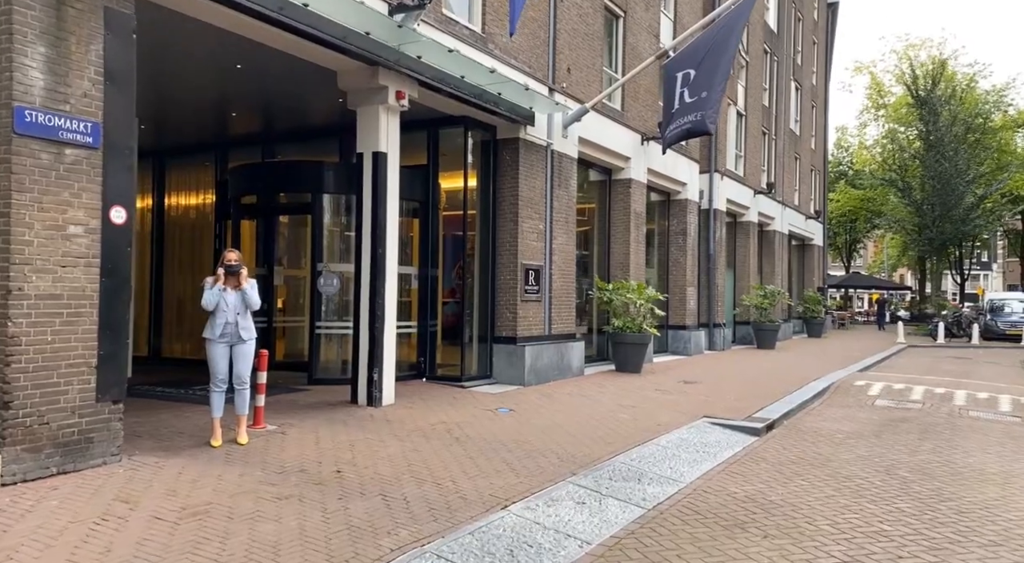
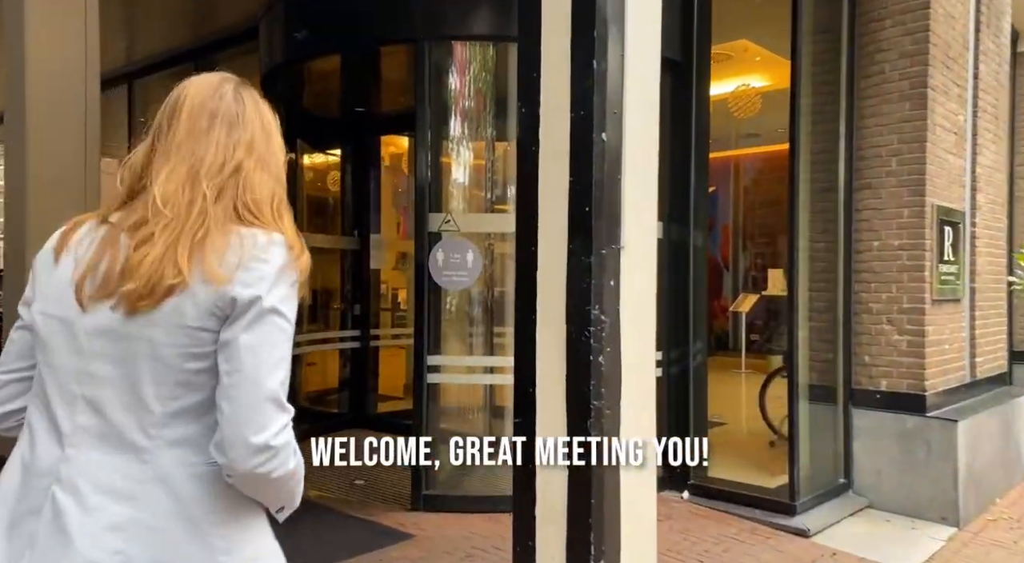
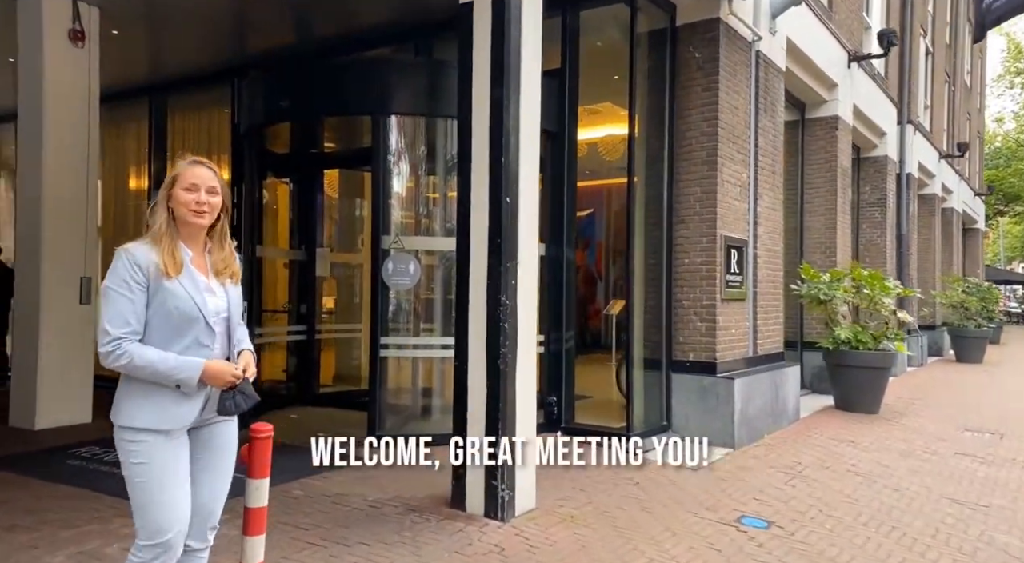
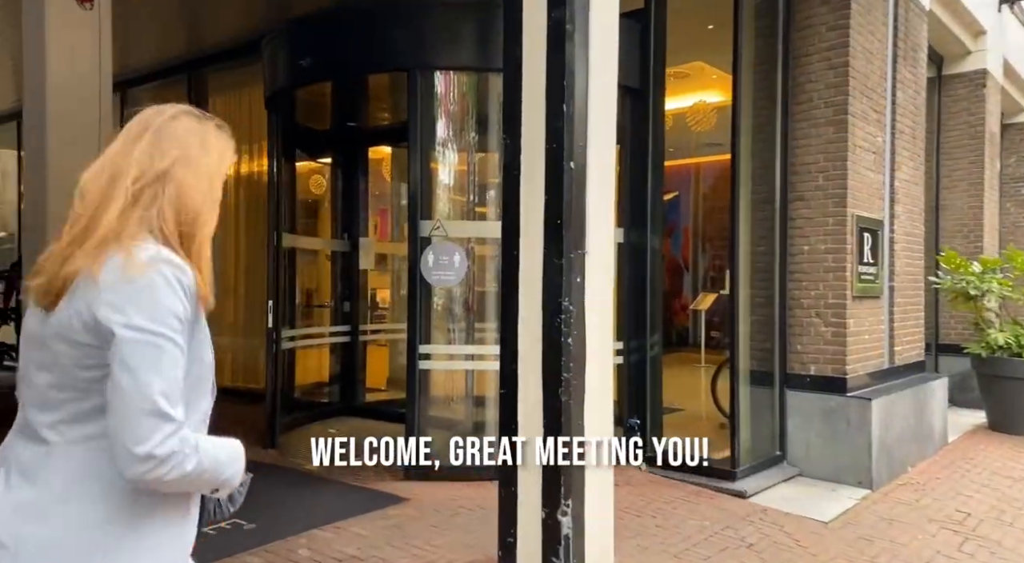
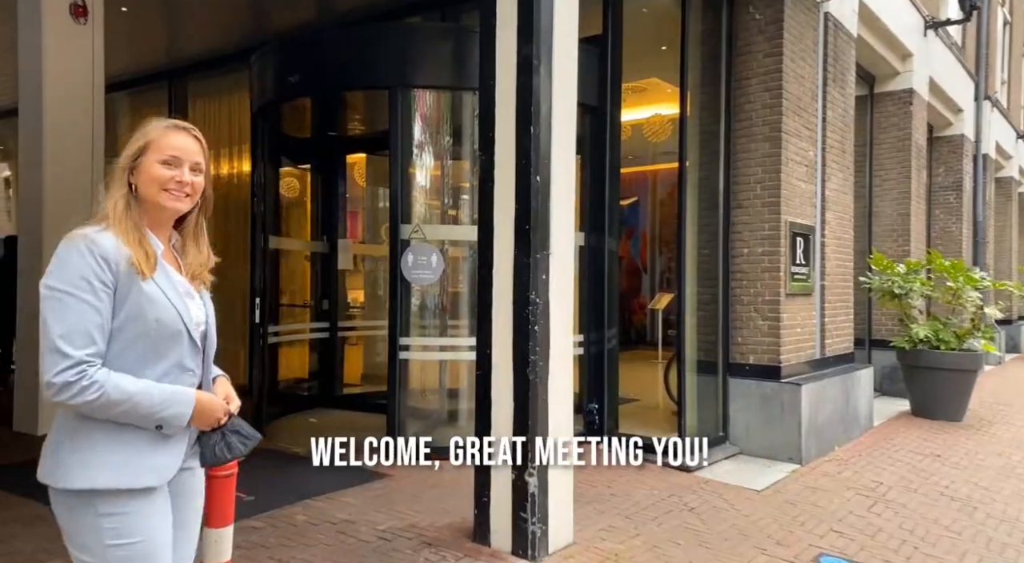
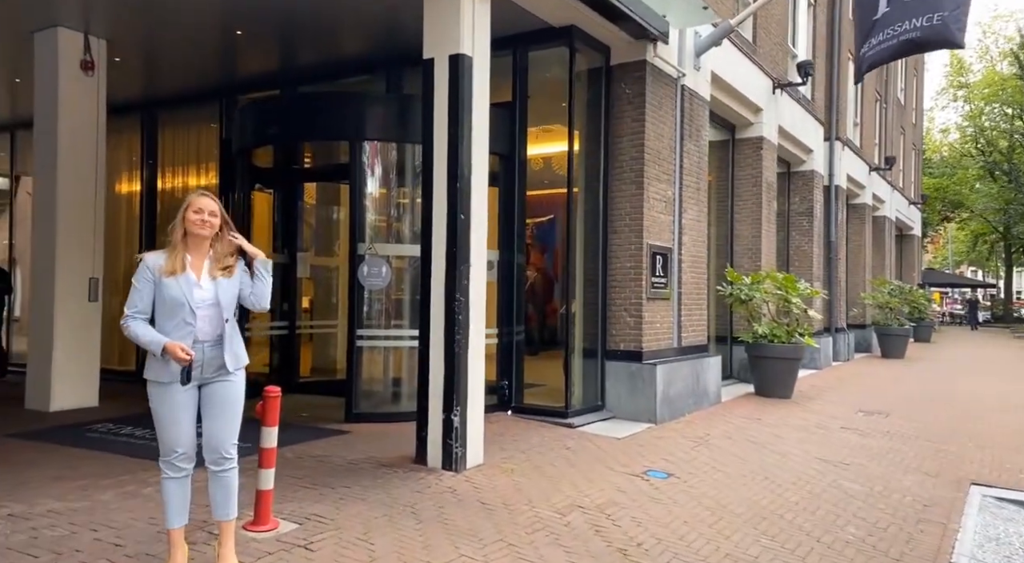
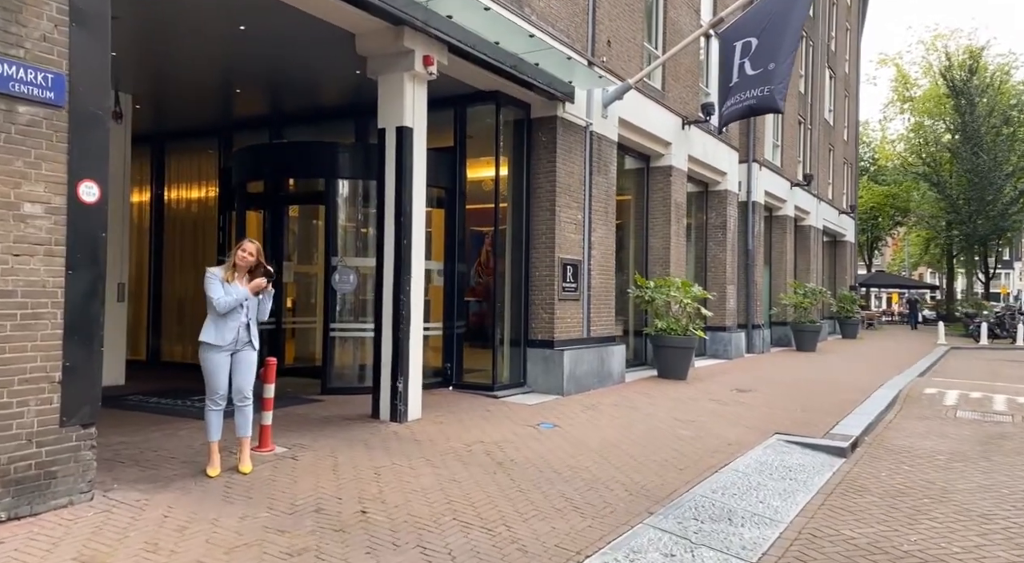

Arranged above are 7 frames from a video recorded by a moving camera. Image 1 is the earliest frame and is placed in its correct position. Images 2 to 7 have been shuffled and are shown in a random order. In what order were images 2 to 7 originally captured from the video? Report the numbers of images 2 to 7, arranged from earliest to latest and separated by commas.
7, 6, 3, 5, 4, 2
